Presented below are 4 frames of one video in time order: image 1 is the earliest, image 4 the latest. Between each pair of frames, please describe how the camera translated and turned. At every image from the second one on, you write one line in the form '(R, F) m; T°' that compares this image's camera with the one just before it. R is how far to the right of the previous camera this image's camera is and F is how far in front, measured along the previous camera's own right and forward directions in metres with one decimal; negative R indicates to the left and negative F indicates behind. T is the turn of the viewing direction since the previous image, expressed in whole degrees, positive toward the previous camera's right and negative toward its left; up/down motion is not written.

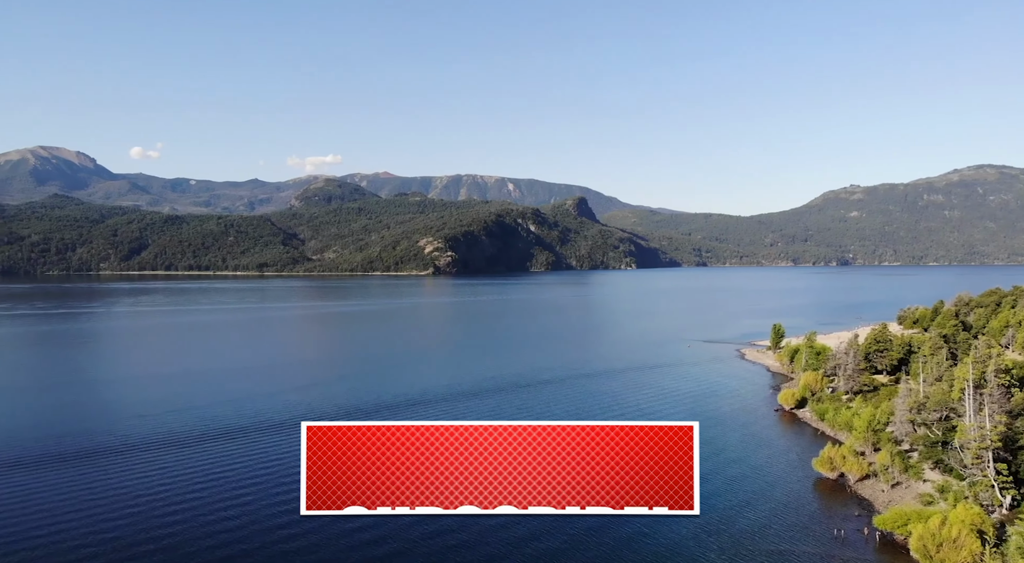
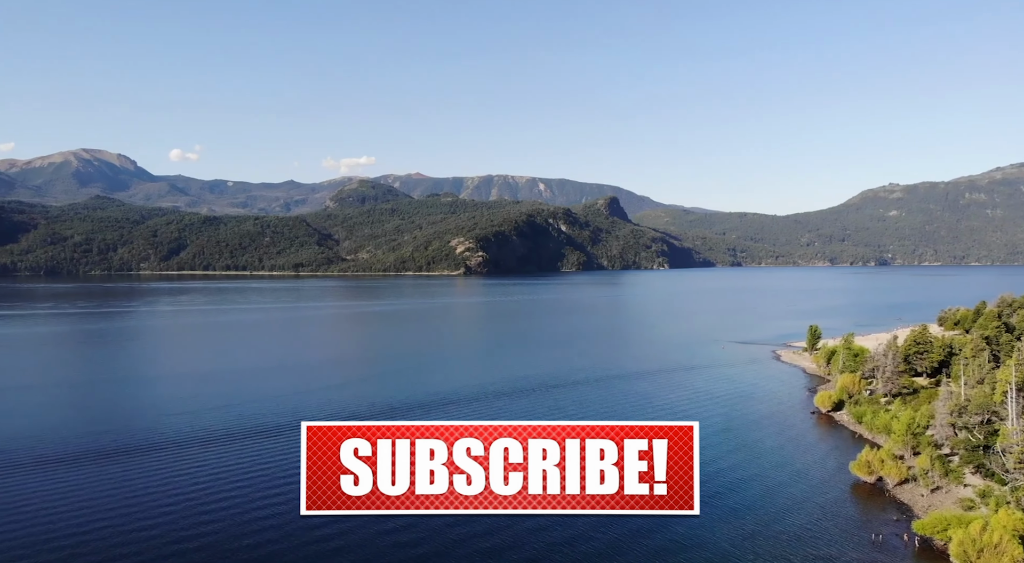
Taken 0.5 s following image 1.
(+0.1, -0.1) m; -2°
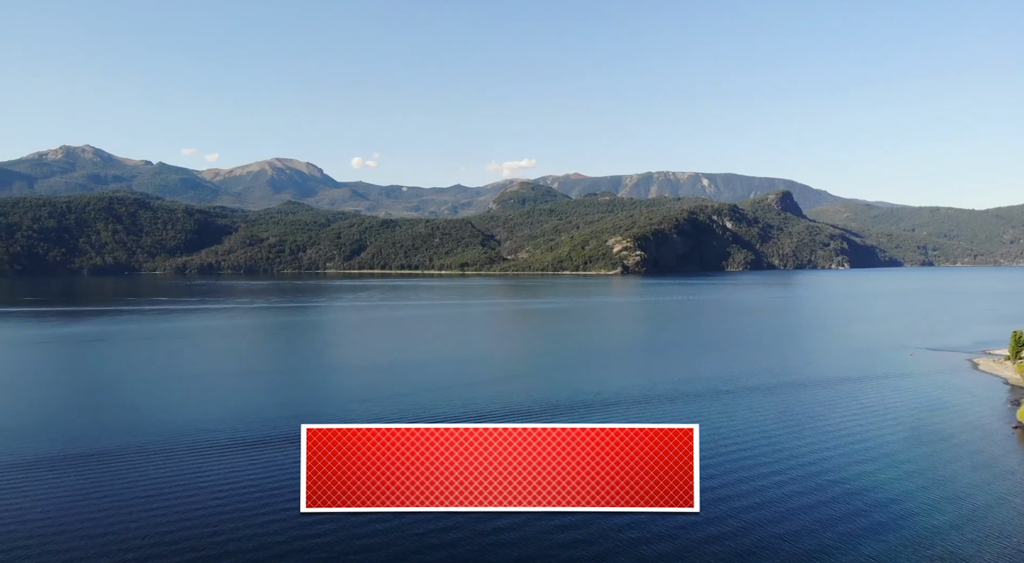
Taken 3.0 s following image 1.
(+0.4, +0.9) m; -12°
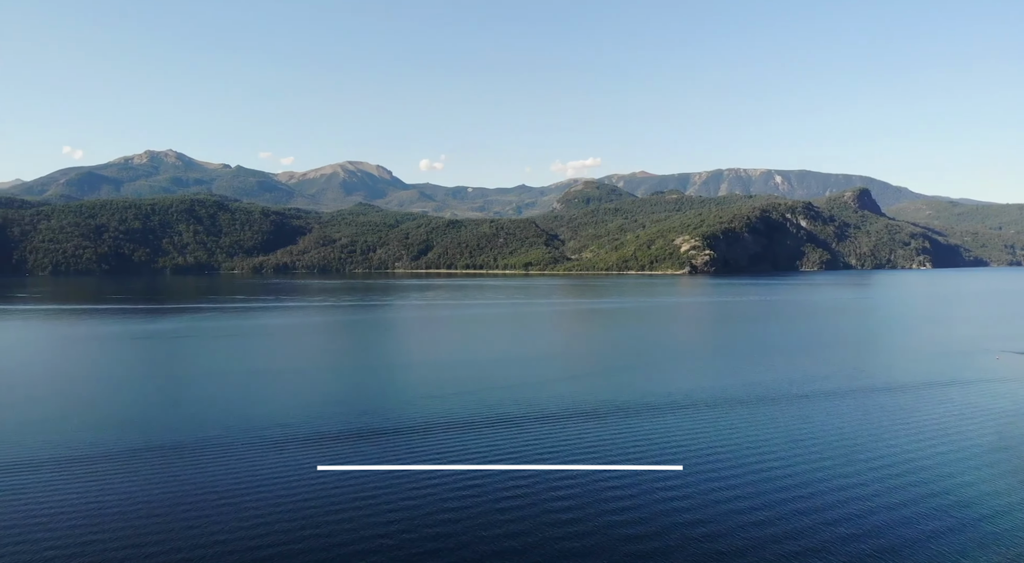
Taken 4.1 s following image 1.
(+0.2, +0.9) m; -5°
